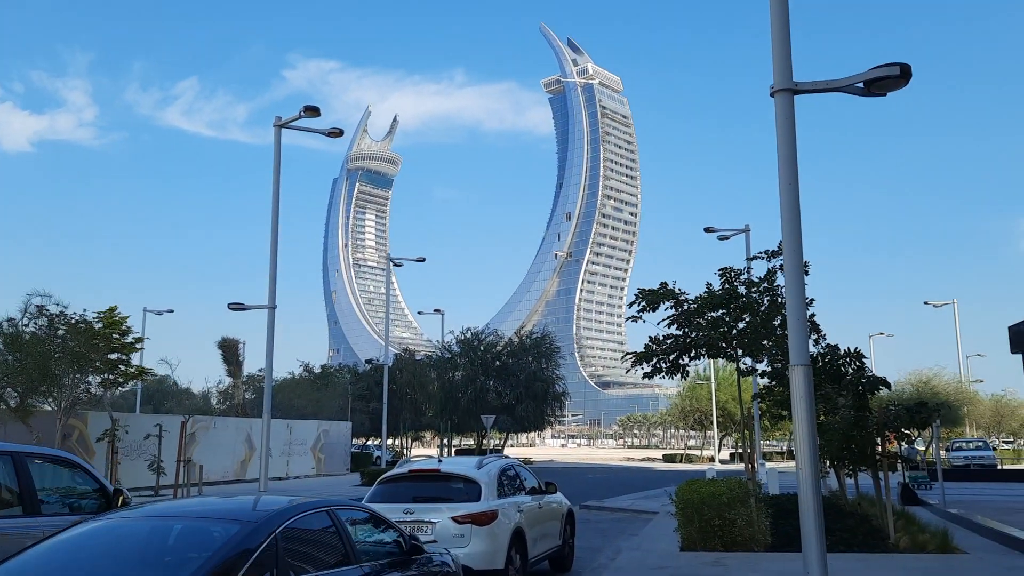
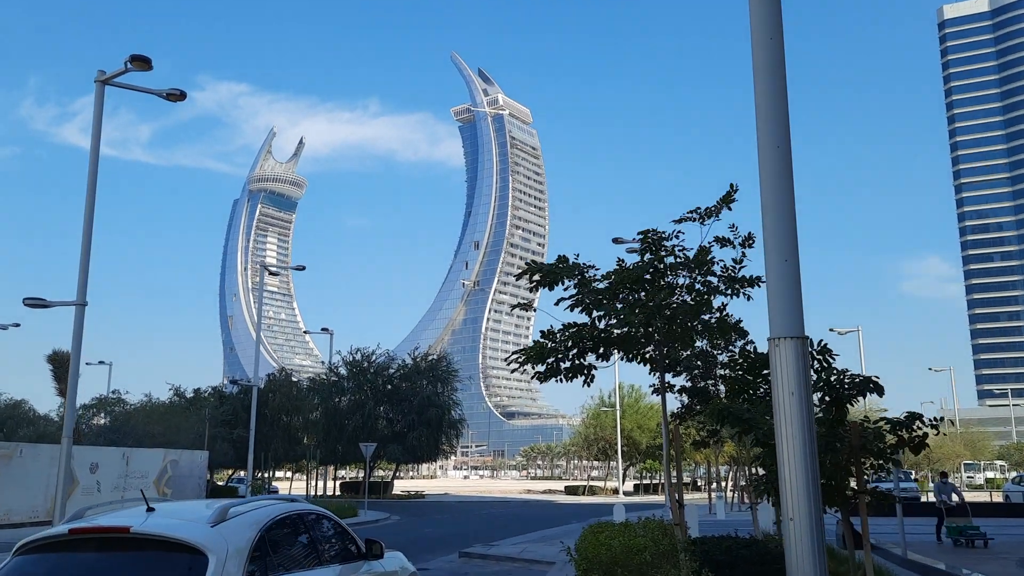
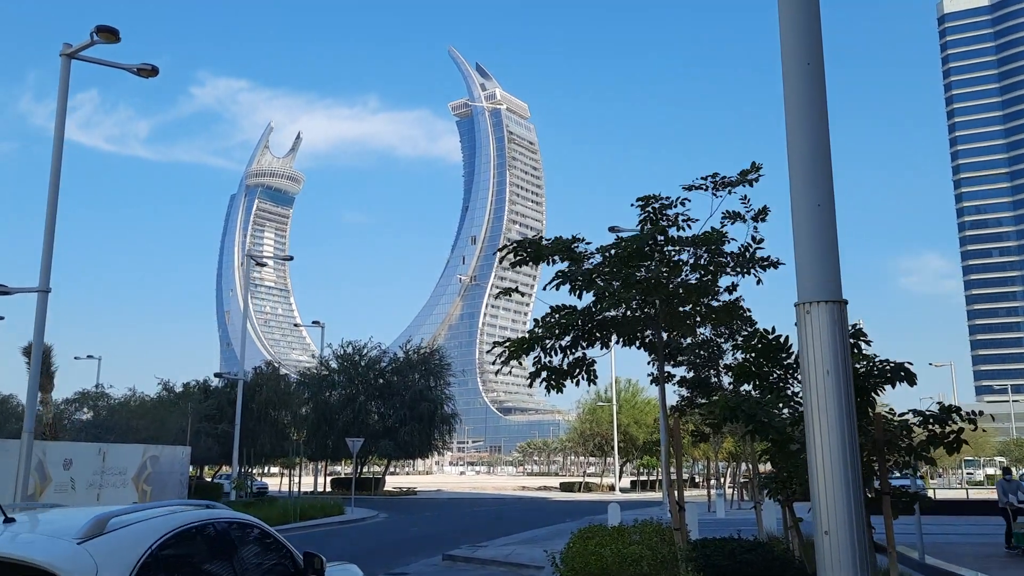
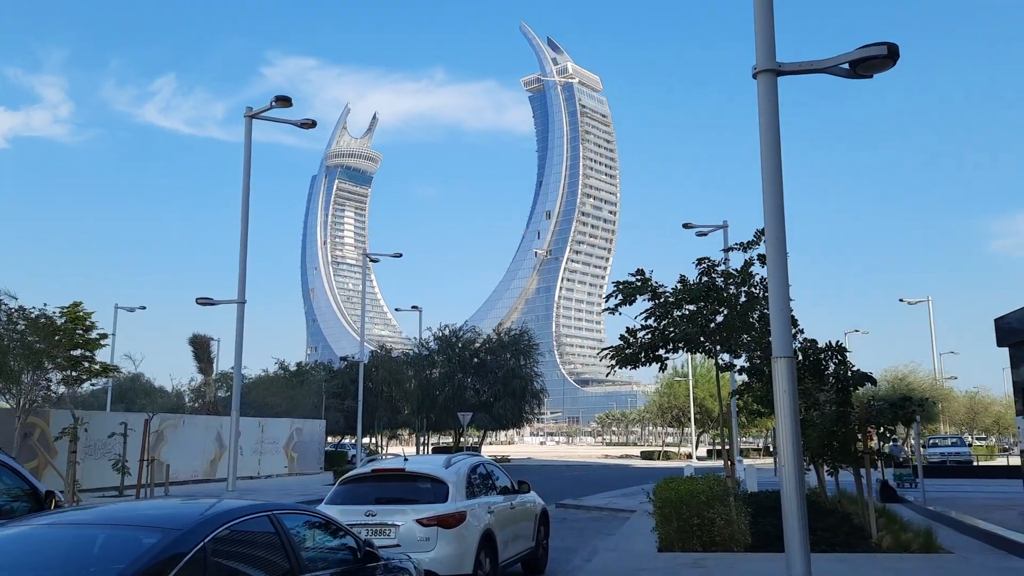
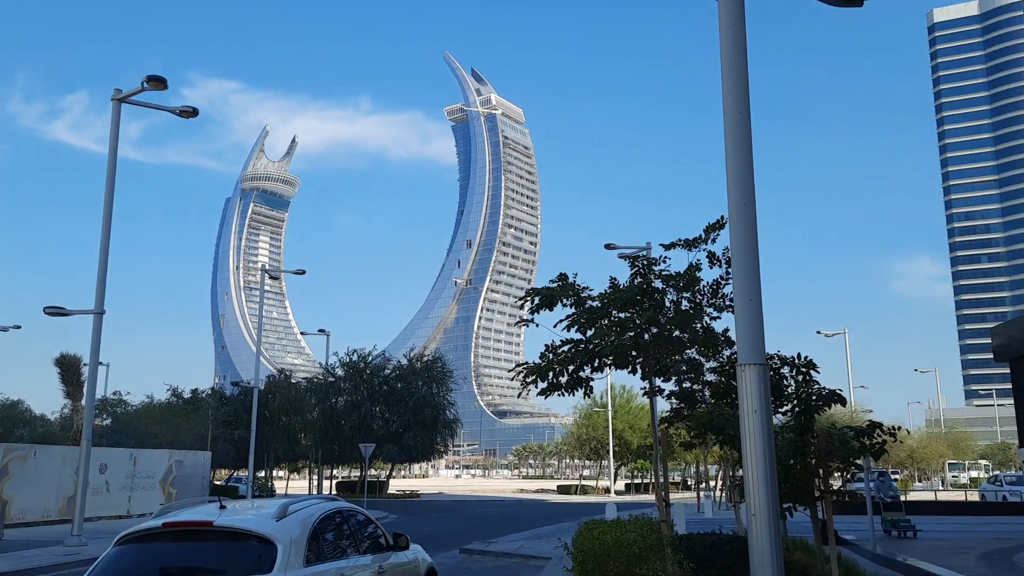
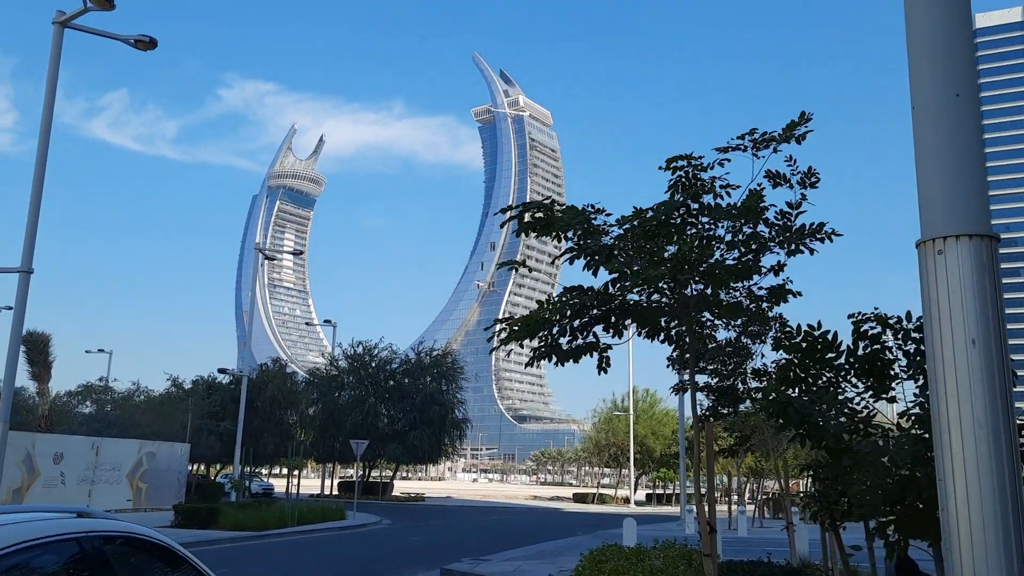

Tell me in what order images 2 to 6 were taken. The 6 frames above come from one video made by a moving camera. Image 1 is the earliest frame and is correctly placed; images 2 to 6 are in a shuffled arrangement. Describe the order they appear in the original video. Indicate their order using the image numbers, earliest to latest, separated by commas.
4, 5, 2, 3, 6
